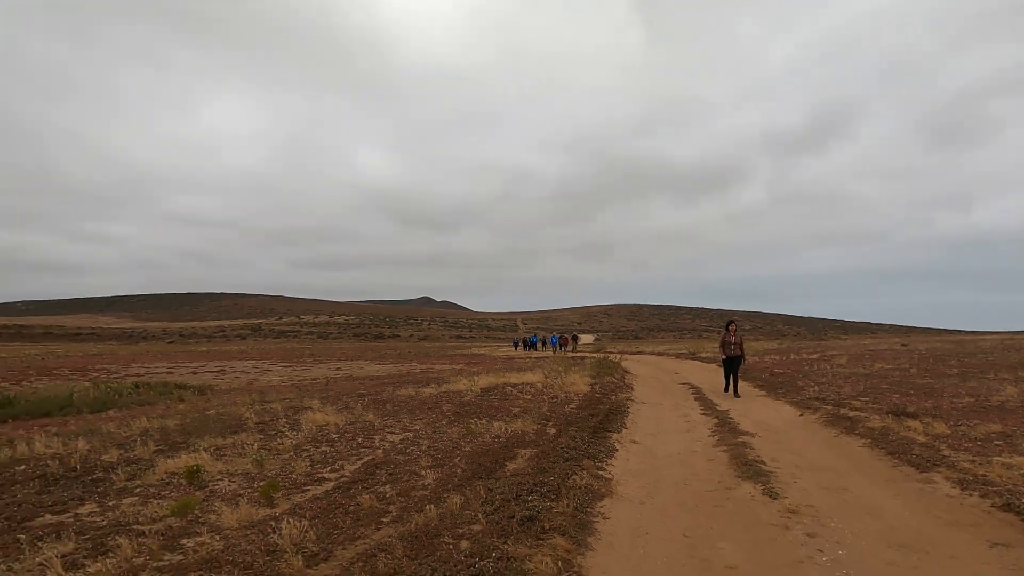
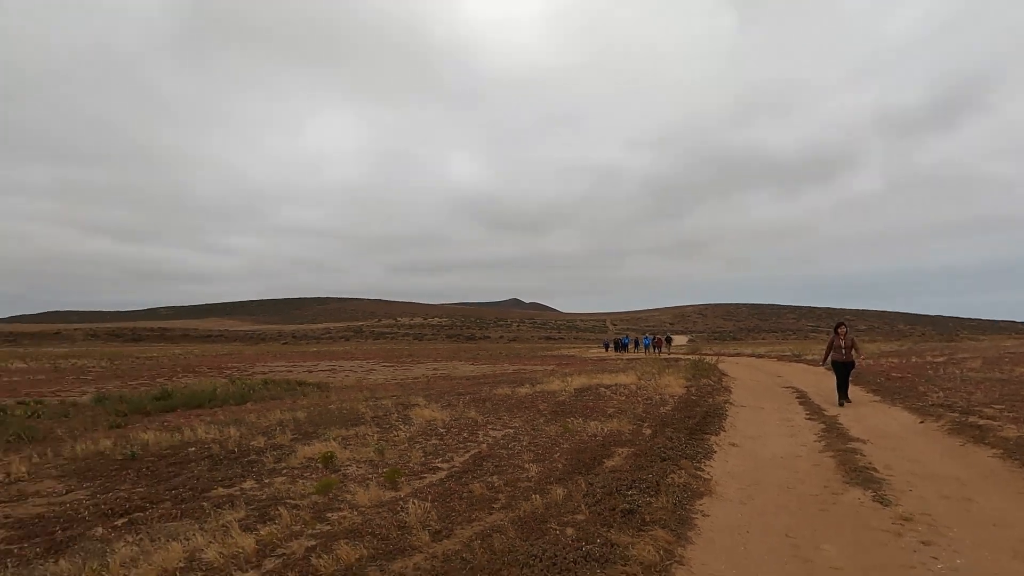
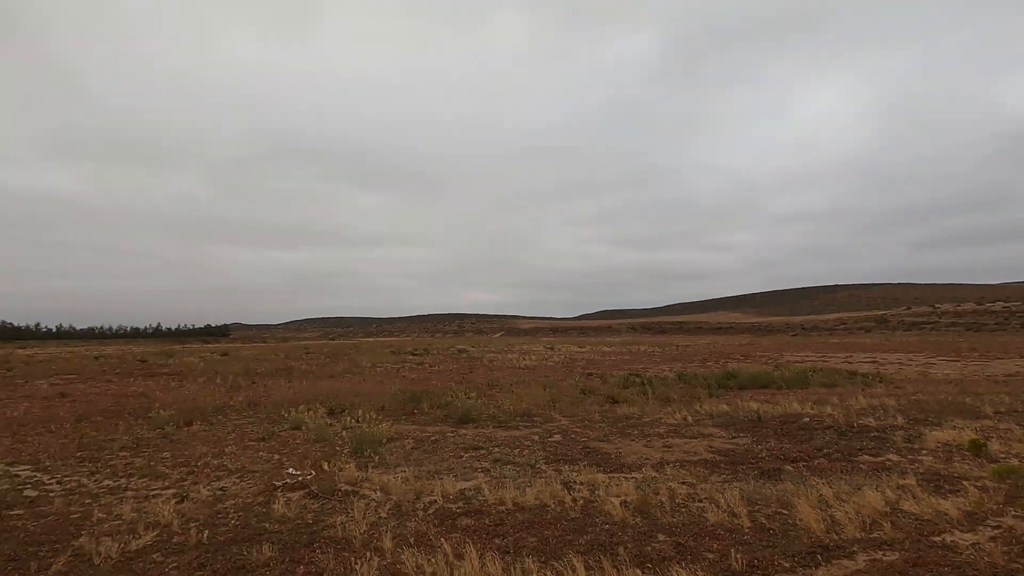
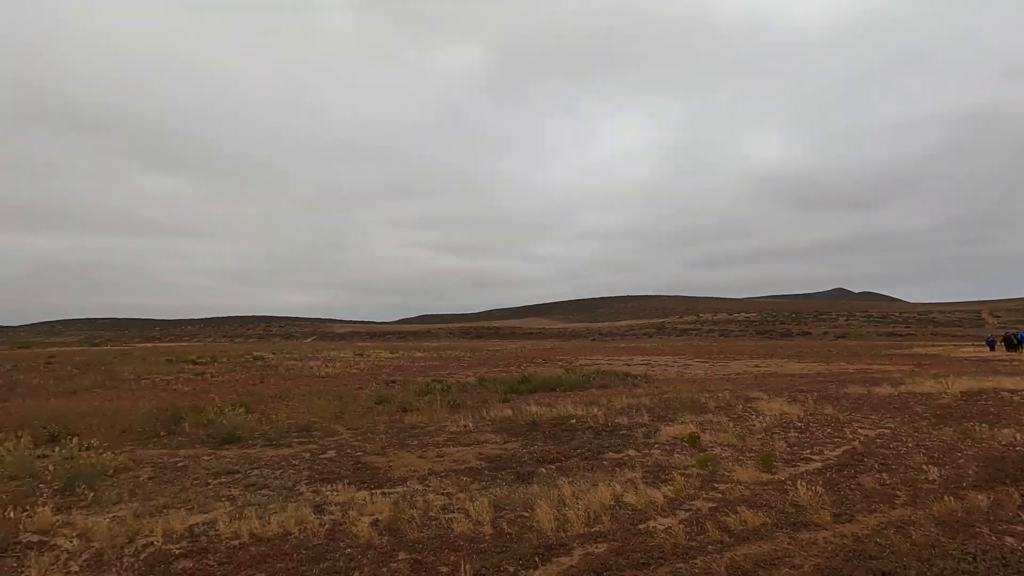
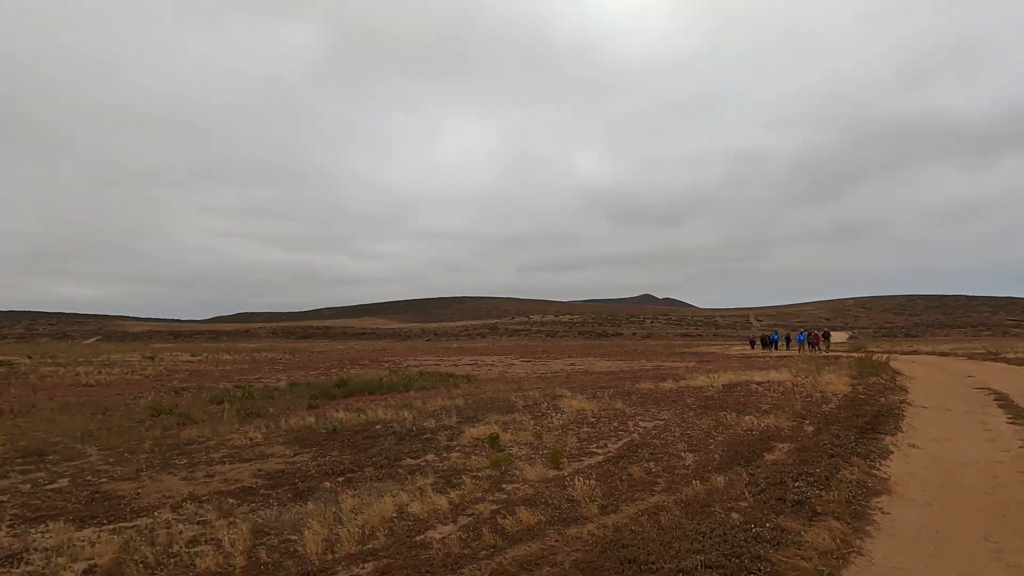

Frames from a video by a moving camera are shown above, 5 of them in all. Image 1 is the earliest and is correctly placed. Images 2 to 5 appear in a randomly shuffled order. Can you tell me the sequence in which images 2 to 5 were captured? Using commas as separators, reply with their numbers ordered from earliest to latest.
2, 5, 4, 3
